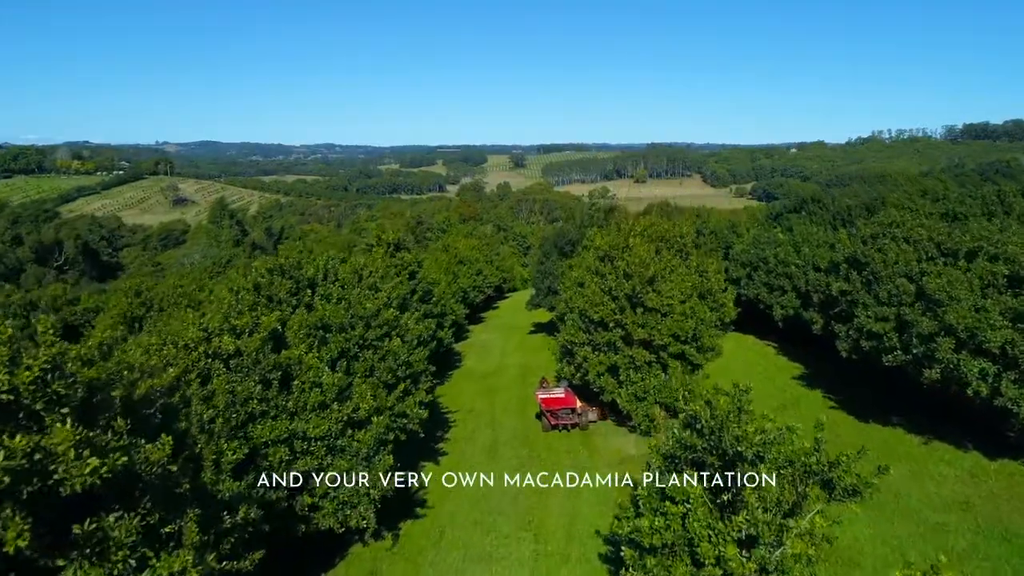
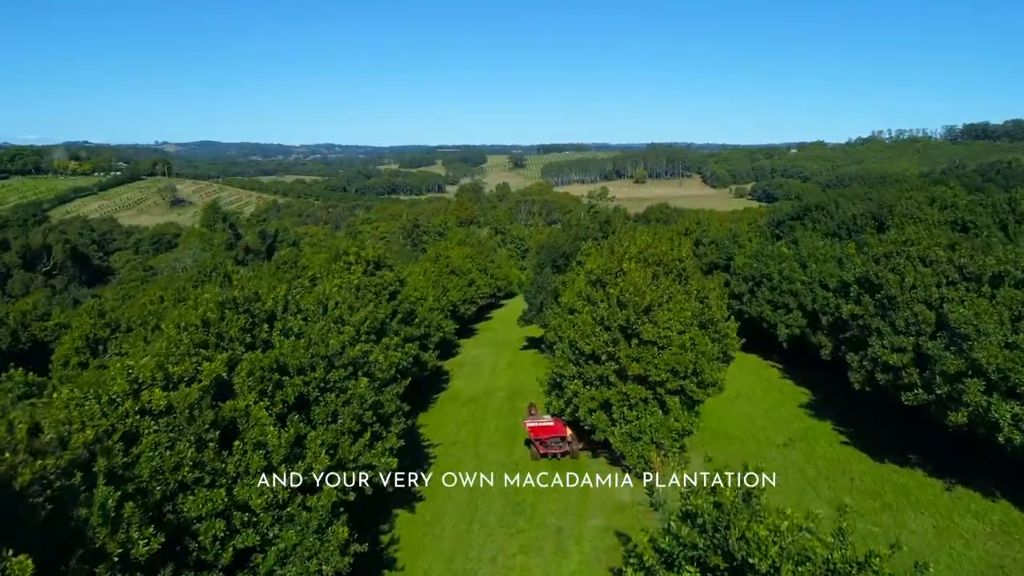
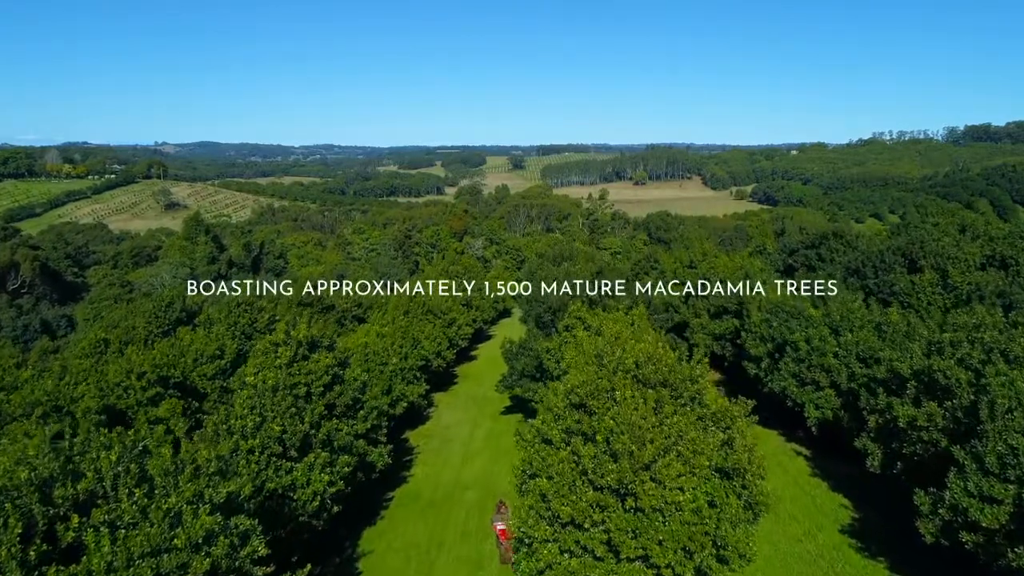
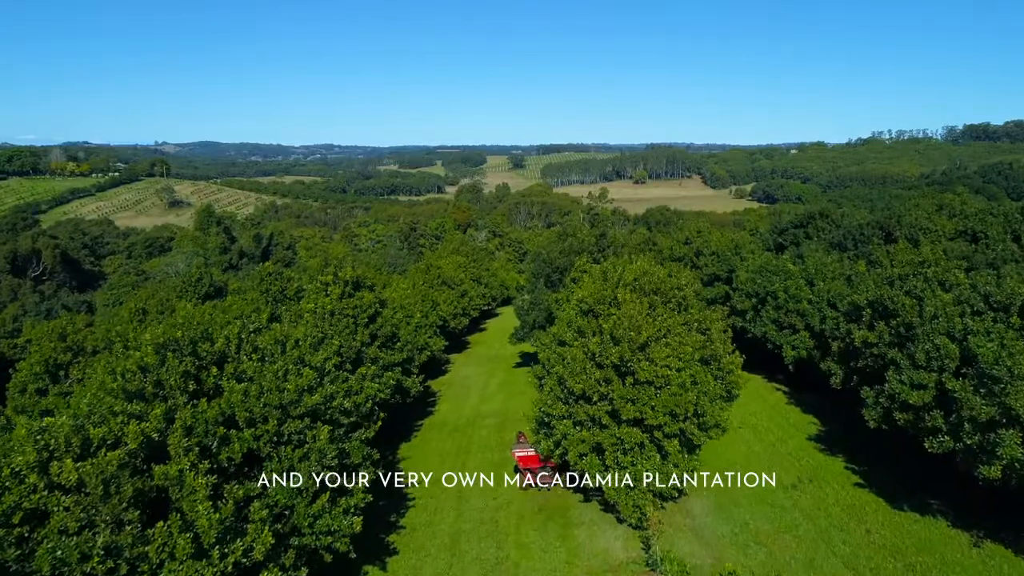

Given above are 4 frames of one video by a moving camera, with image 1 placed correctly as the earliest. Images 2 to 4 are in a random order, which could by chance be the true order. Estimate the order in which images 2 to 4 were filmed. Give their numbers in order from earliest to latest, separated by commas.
2, 4, 3
